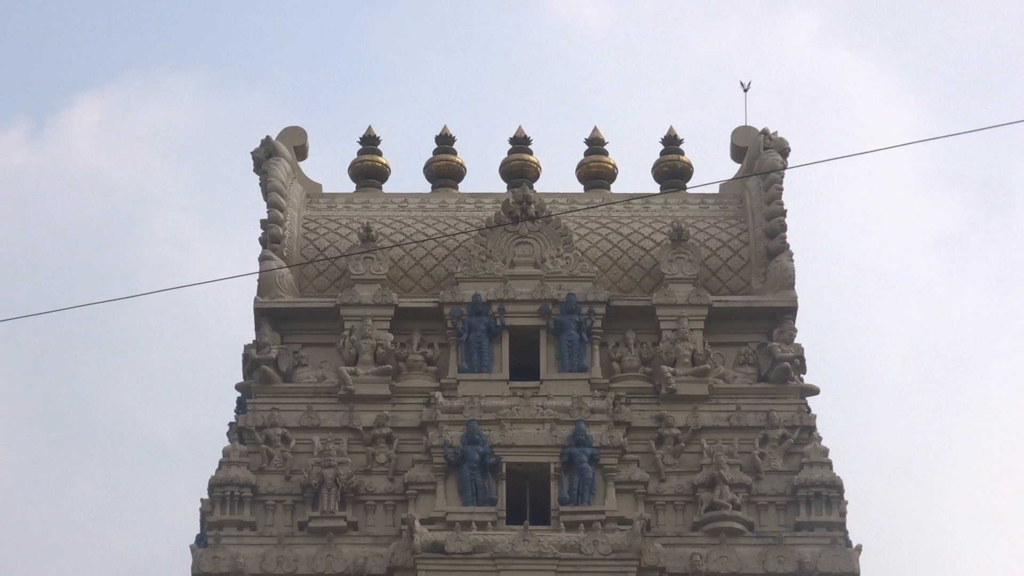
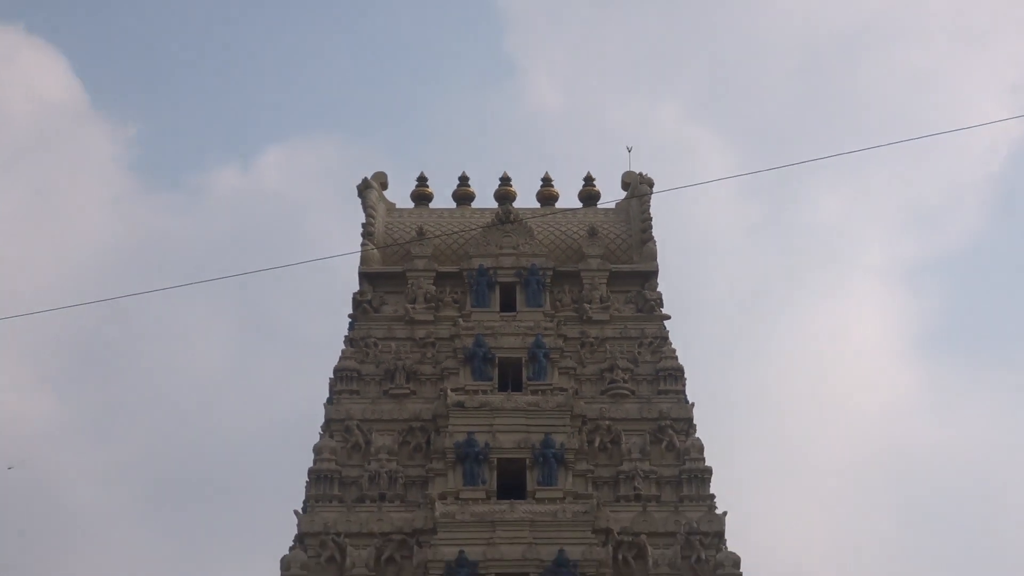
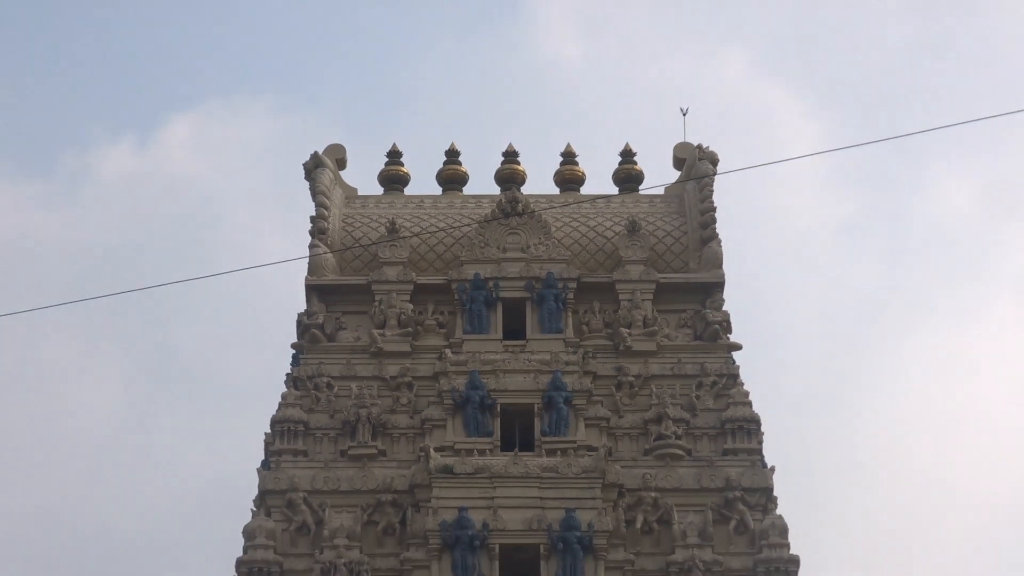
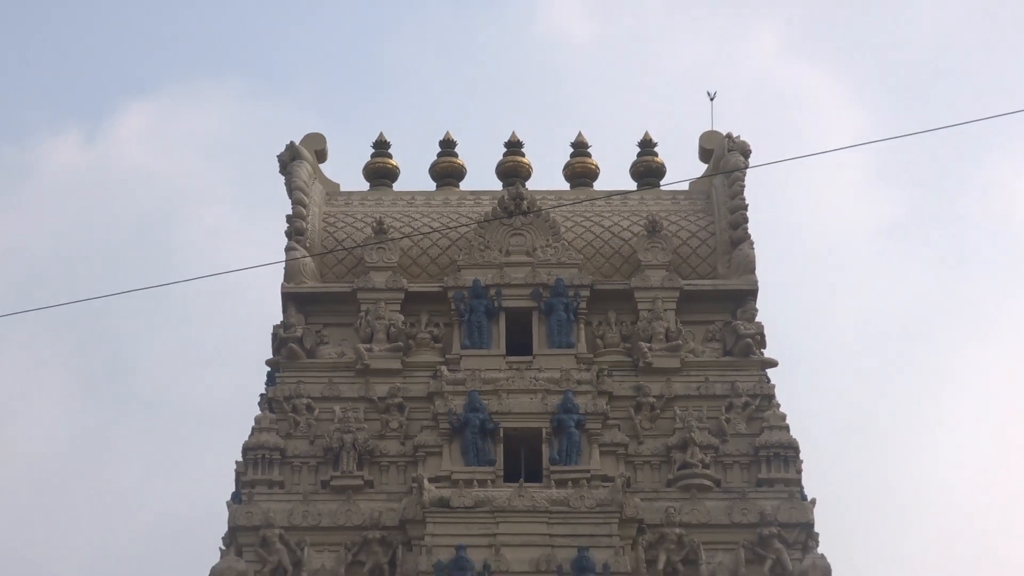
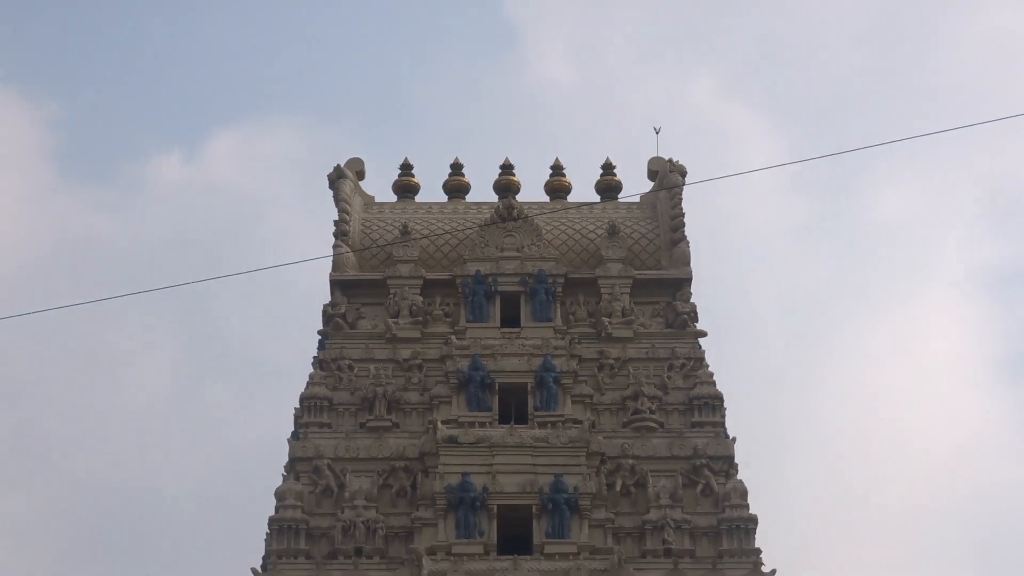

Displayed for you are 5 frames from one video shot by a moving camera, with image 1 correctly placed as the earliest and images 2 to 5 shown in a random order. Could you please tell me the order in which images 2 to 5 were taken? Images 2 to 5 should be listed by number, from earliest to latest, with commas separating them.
4, 3, 5, 2
